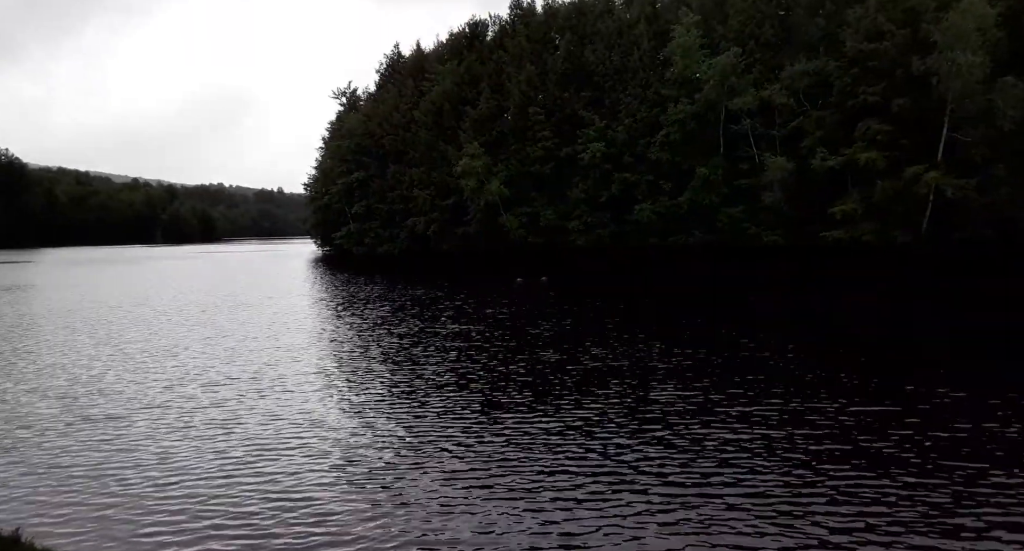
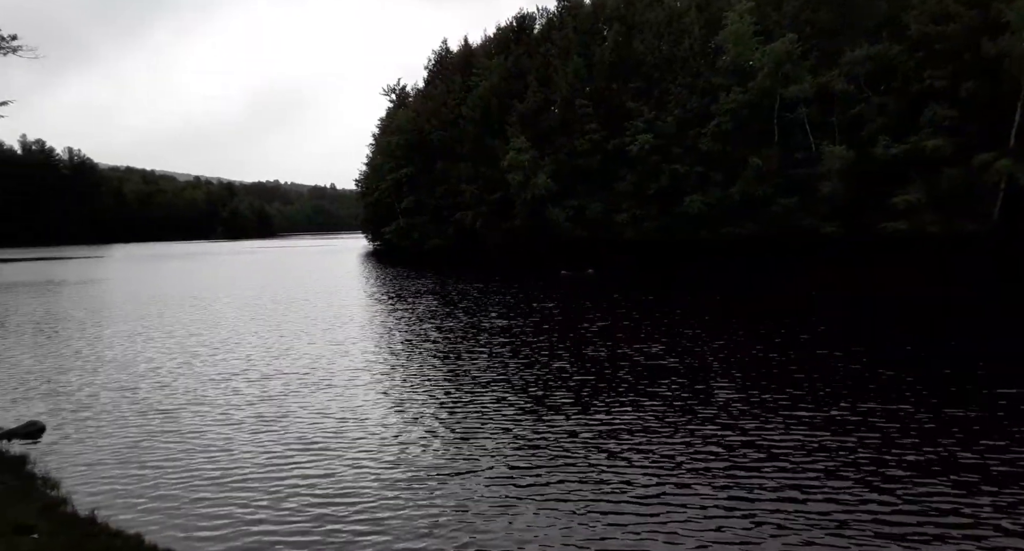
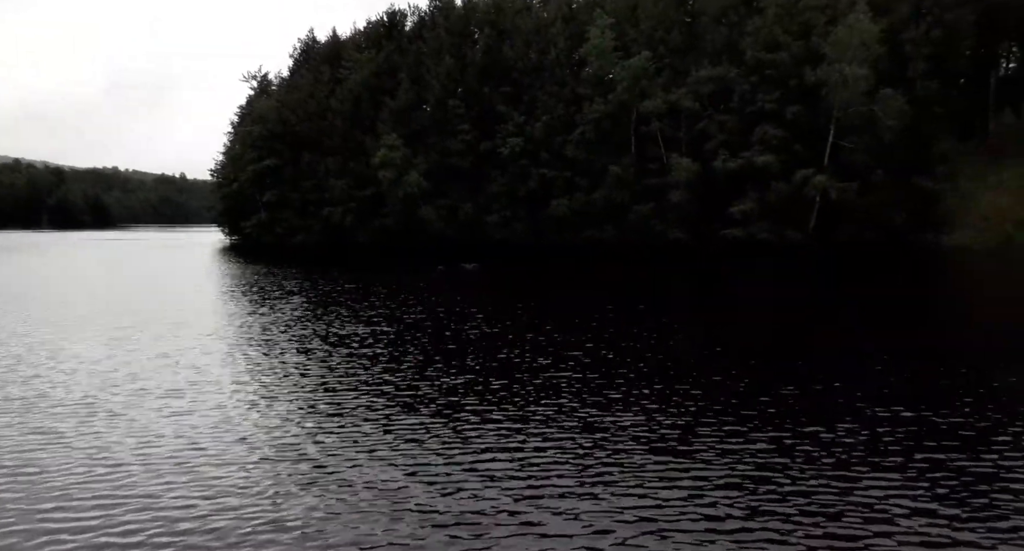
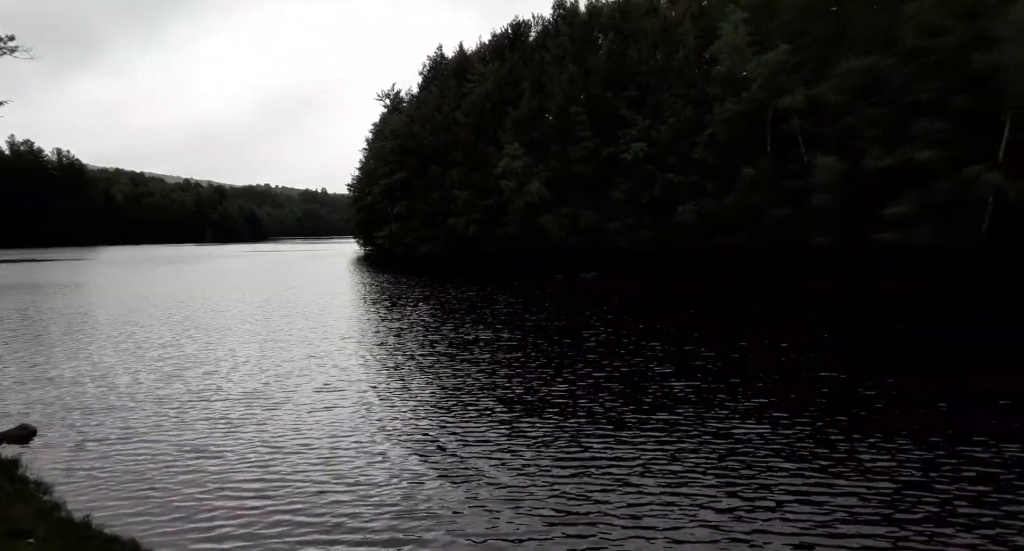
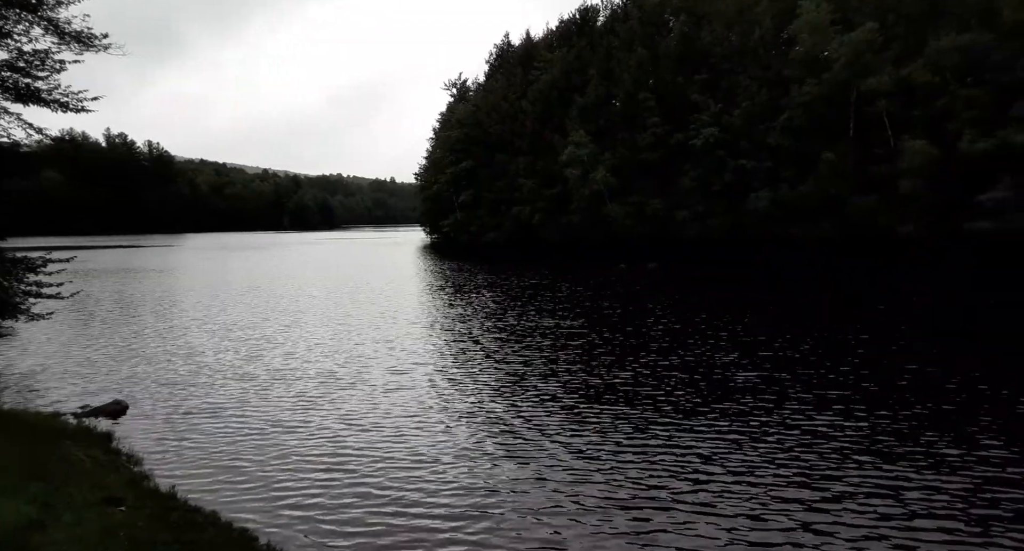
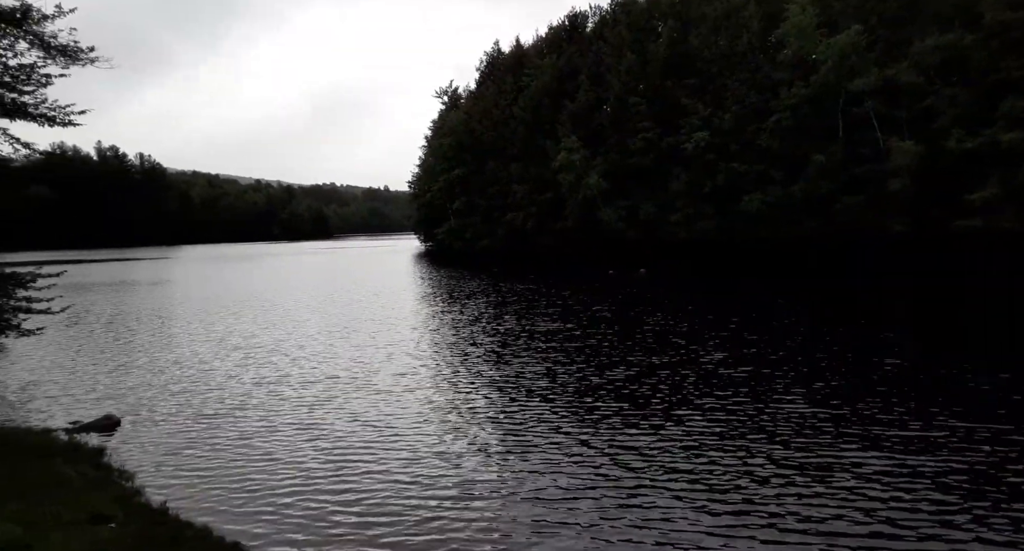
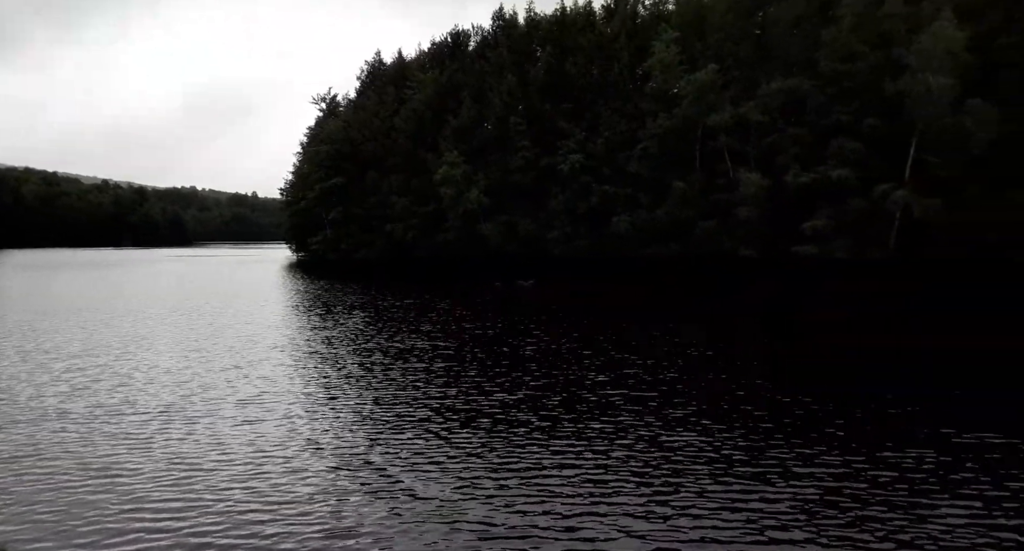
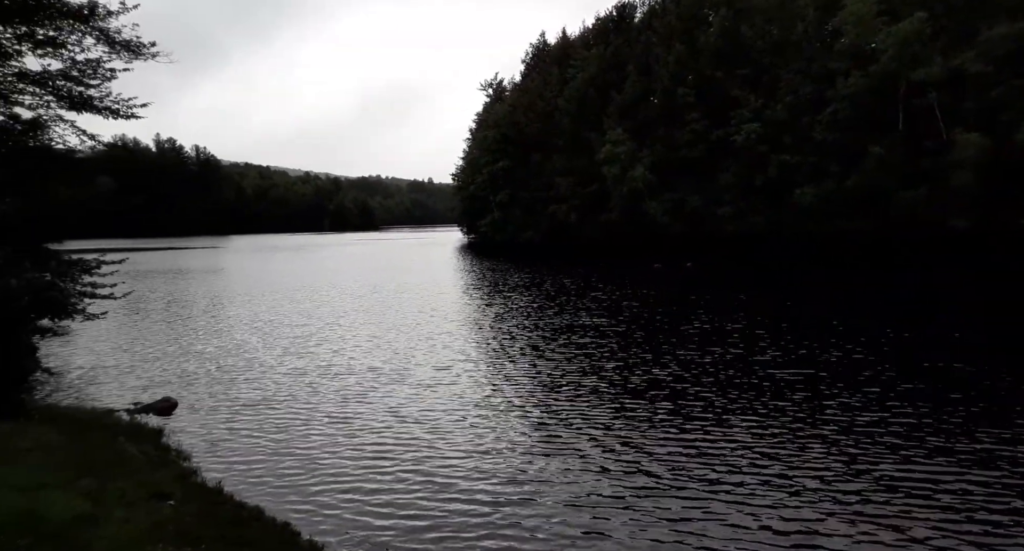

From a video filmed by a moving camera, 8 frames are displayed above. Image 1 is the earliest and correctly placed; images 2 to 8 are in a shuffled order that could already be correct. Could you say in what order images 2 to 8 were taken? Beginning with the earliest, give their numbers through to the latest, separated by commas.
2, 6, 8, 5, 4, 7, 3
